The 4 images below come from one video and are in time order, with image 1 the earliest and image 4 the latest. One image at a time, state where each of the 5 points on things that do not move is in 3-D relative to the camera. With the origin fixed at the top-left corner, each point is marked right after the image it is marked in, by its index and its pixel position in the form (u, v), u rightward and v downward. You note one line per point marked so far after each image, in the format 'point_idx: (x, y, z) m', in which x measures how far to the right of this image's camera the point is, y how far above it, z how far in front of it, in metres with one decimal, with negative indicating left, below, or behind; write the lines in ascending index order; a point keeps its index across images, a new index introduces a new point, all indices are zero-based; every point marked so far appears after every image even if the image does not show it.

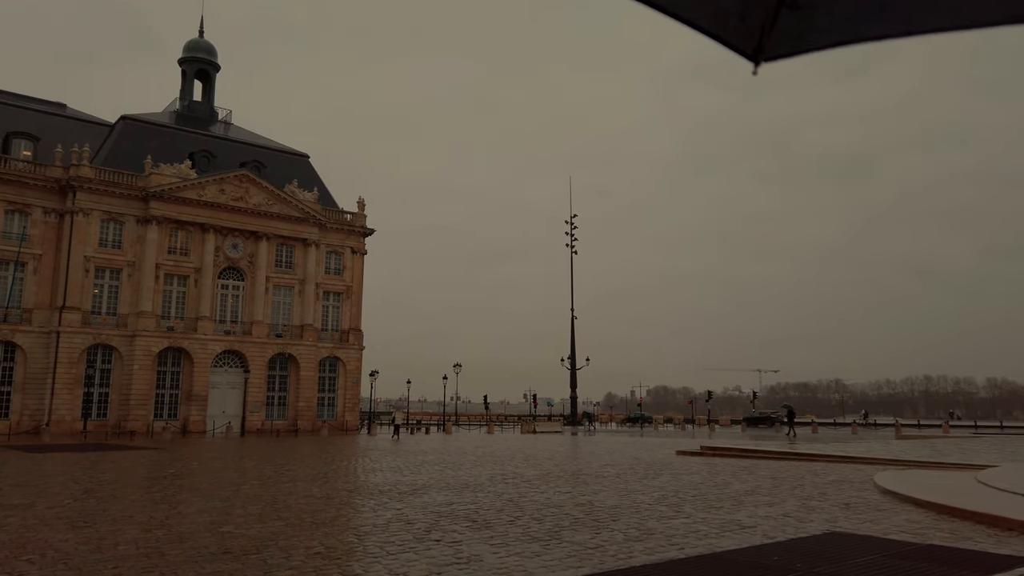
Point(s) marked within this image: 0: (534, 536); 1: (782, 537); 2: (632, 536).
0: (+0.2, -2.7, +8.2) m
1: (+2.9, -2.7, +8.2) m
2: (+1.3, -2.7, +8.3) m
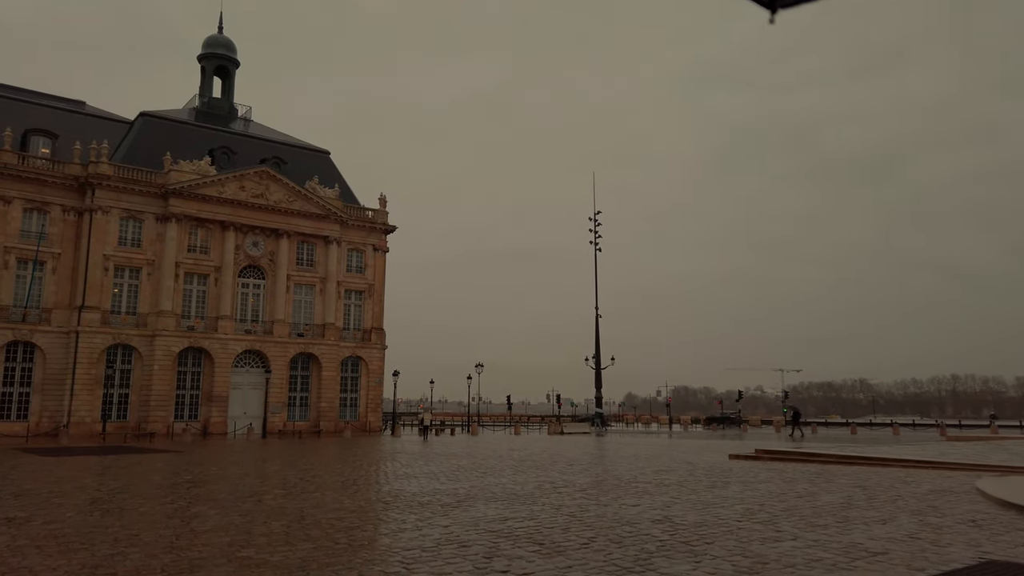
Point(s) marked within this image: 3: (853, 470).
0: (+1.0, -2.4, +6.6) m
1: (+3.7, -2.4, +6.6) m
2: (+2.0, -2.5, +6.7) m
3: (+6.9, -3.7, +15.4) m
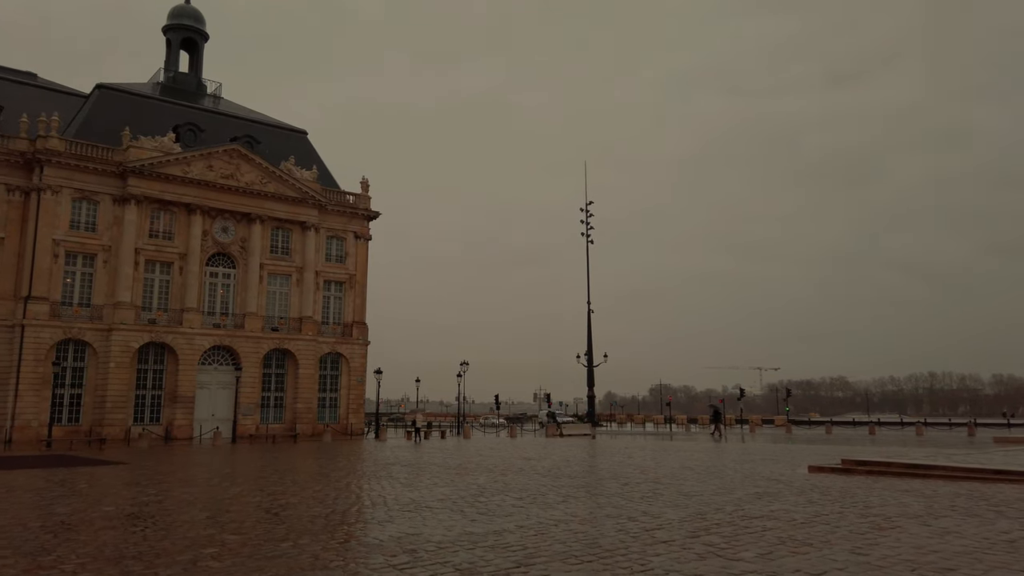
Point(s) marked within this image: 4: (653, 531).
0: (+1.9, -1.8, +2.4) m
1: (+4.6, -1.8, +2.5) m
2: (+3.0, -1.8, +2.5) m
3: (+7.7, -3.1, +11.3) m
4: (+1.6, -2.8, +8.7) m
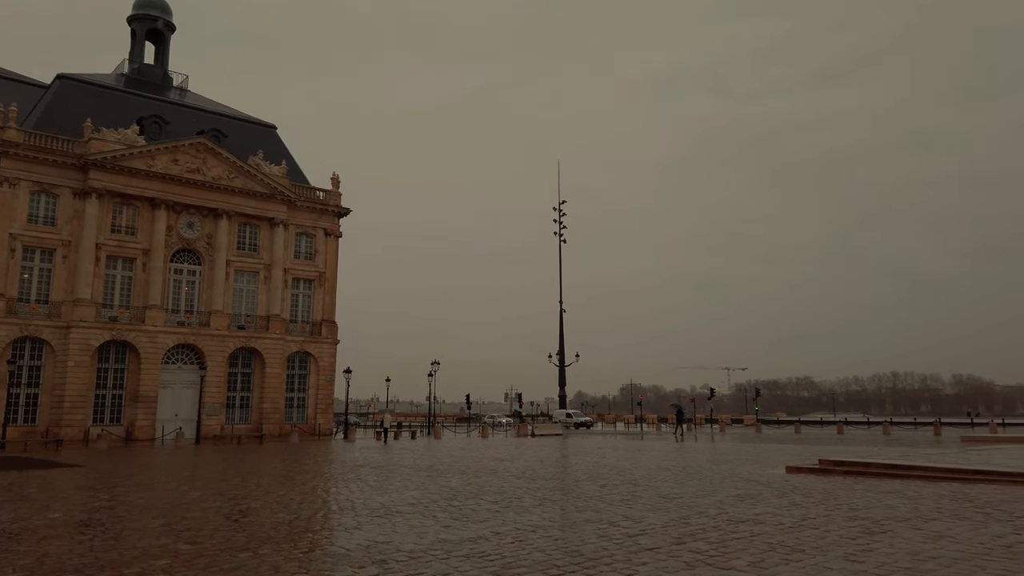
0: (+1.9, -1.7, +2.0) m
1: (+4.6, -1.8, +2.2) m
2: (+3.0, -1.8, +2.2) m
3: (+7.3, -3.0, +11.1) m
4: (+1.3, -2.7, +8.3) m
